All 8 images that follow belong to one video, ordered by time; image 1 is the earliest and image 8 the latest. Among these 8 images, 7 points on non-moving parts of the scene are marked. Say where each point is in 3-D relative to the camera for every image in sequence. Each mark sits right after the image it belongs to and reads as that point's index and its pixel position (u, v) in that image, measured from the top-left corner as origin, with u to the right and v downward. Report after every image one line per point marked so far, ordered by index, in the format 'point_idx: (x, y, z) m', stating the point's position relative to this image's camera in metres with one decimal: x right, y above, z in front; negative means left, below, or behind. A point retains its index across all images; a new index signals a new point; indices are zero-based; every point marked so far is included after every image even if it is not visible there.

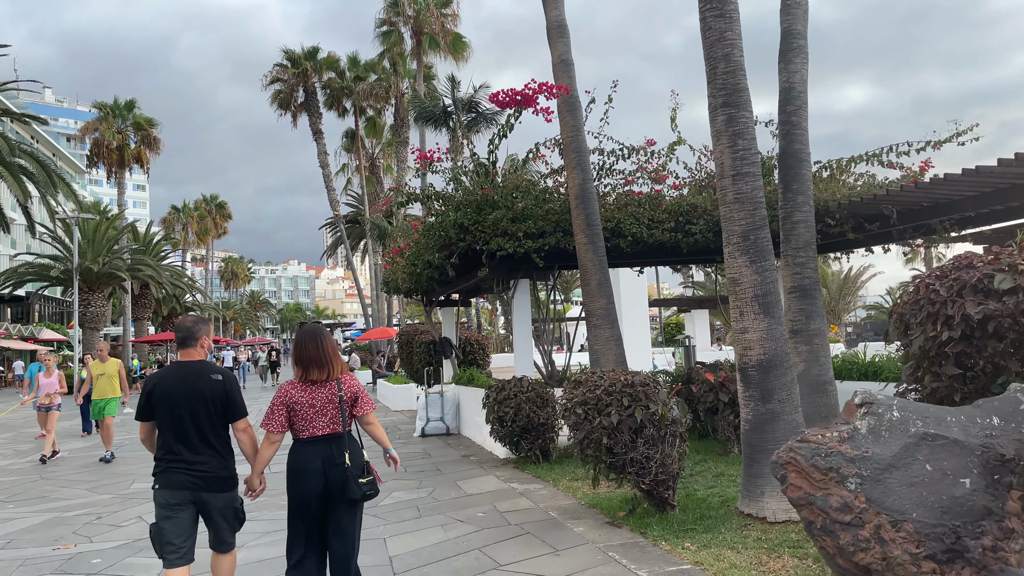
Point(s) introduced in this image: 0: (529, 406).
0: (+0.2, -1.3, +8.6) m
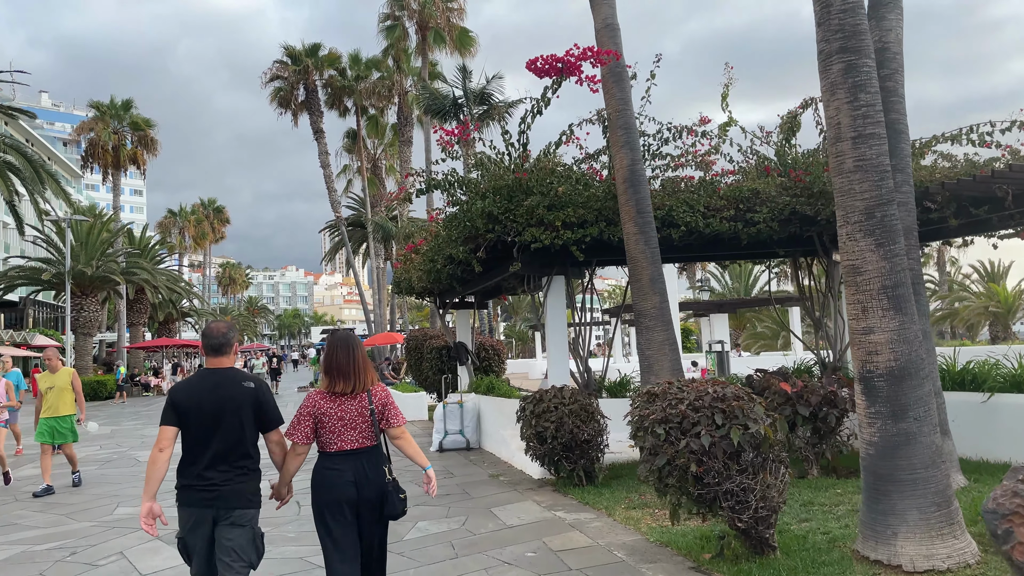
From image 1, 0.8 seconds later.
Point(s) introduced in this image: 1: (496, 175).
0: (+0.6, -1.3, +7.4) m
1: (-0.2, +1.2, +8.8) m
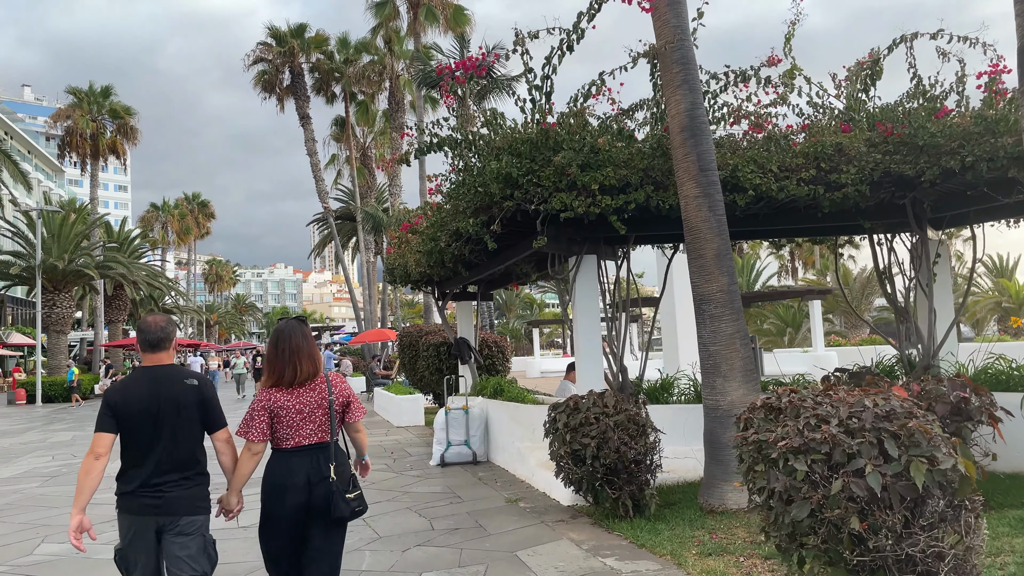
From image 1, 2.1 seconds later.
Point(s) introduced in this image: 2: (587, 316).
0: (+0.8, -1.1, +5.8) m
1: (0.0, +1.4, +7.1) m
2: (+0.7, -0.3, +7.3) m
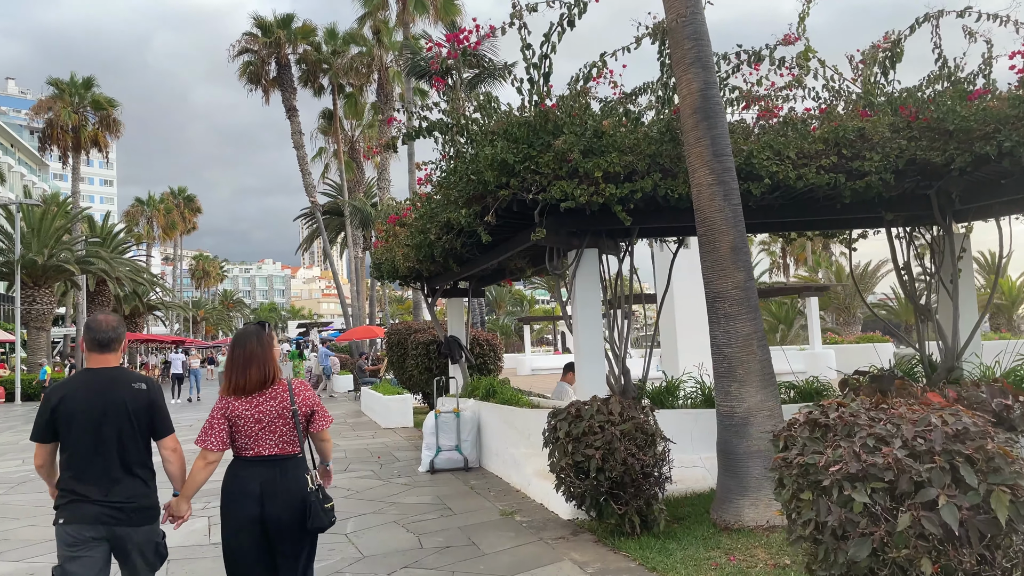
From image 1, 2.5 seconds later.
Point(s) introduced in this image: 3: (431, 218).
0: (+0.8, -1.1, +5.3) m
1: (0.0, +1.4, +6.6) m
2: (+0.6, -0.2, +6.8) m
3: (-0.8, +0.7, +7.4) m
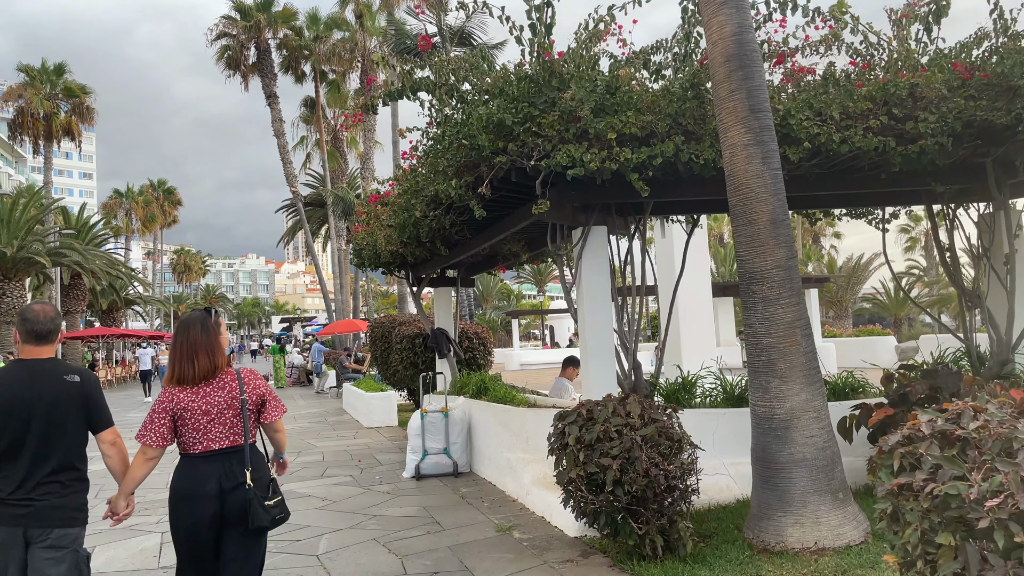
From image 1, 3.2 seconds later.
0: (+0.8, -0.9, +4.4) m
1: (0.0, +1.6, +5.7) m
2: (+0.6, -0.1, +5.9) m
3: (-0.8, +0.8, +6.5) m
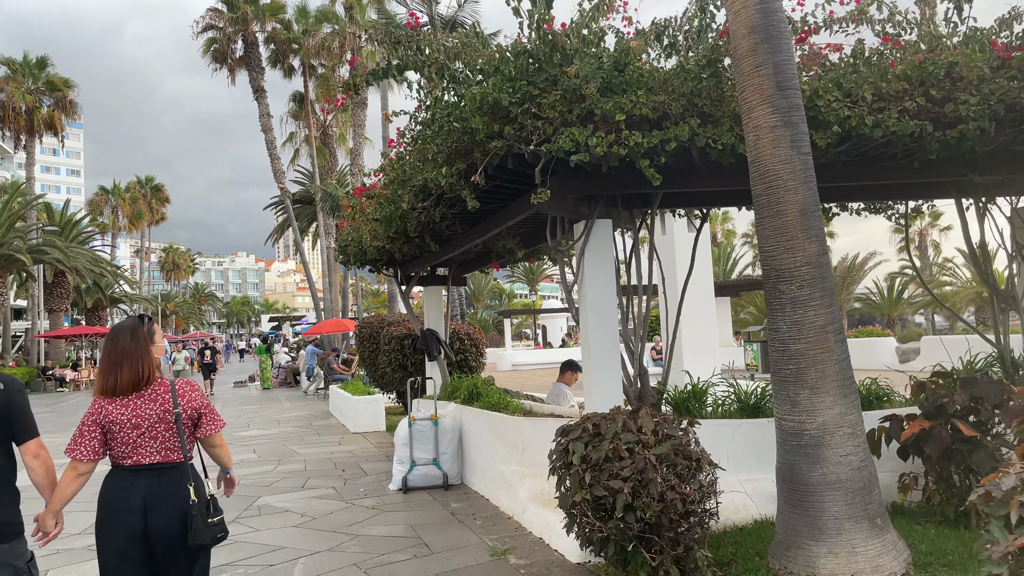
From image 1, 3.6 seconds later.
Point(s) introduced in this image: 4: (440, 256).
0: (+0.7, -0.9, +3.9) m
1: (-0.1, +1.6, +5.2) m
2: (+0.6, -0.1, +5.4) m
3: (-0.8, +0.8, +6.0) m
4: (-0.8, +0.3, +8.3) m
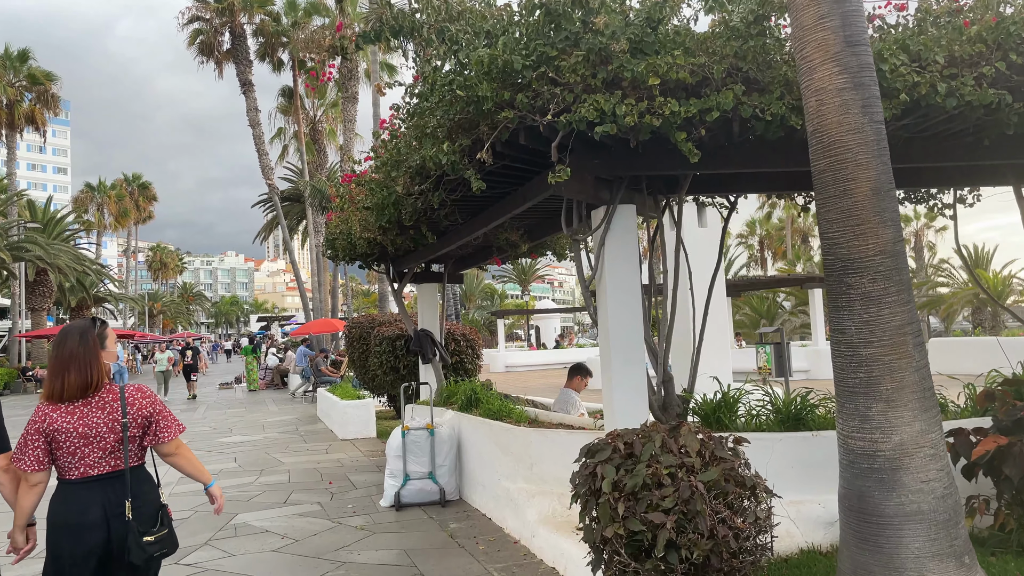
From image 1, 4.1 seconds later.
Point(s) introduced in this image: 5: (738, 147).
0: (+0.8, -0.9, +3.2) m
1: (0.0, +1.6, +4.5) m
2: (+0.7, -0.1, +4.7) m
3: (-0.8, +0.8, +5.3) m
4: (-0.7, +0.4, +7.6) m
5: (+1.3, +0.8, +4.5) m
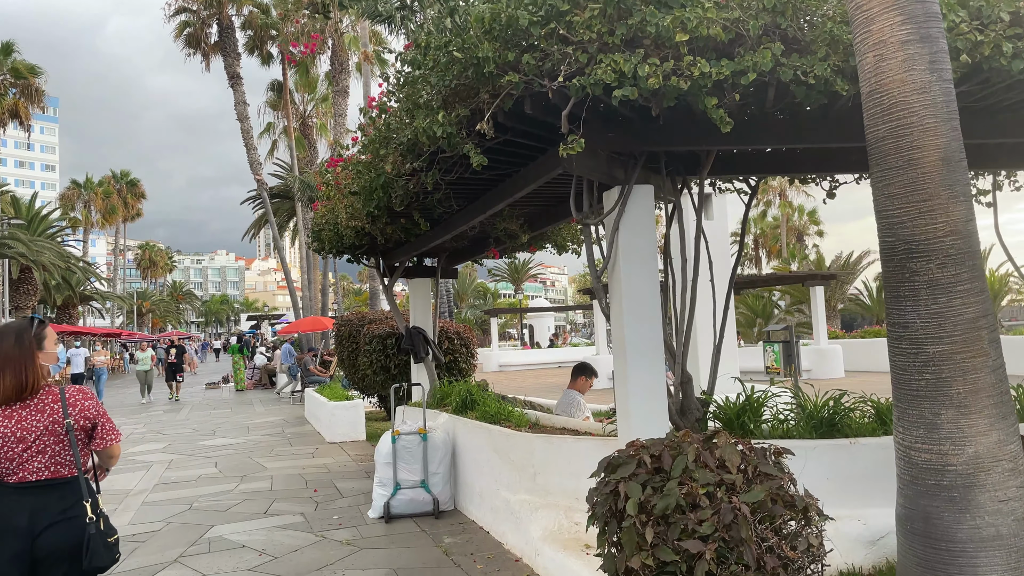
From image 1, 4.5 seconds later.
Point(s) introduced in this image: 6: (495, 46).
0: (+0.9, -0.9, +2.7) m
1: (0.0, +1.7, +4.0) m
2: (+0.7, 0.0, +4.2) m
3: (-0.8, +0.9, +4.8) m
4: (-0.7, +0.4, +7.1) m
5: (+1.3, +0.8, +4.0) m
6: (-0.1, +1.1, +3.6) m
